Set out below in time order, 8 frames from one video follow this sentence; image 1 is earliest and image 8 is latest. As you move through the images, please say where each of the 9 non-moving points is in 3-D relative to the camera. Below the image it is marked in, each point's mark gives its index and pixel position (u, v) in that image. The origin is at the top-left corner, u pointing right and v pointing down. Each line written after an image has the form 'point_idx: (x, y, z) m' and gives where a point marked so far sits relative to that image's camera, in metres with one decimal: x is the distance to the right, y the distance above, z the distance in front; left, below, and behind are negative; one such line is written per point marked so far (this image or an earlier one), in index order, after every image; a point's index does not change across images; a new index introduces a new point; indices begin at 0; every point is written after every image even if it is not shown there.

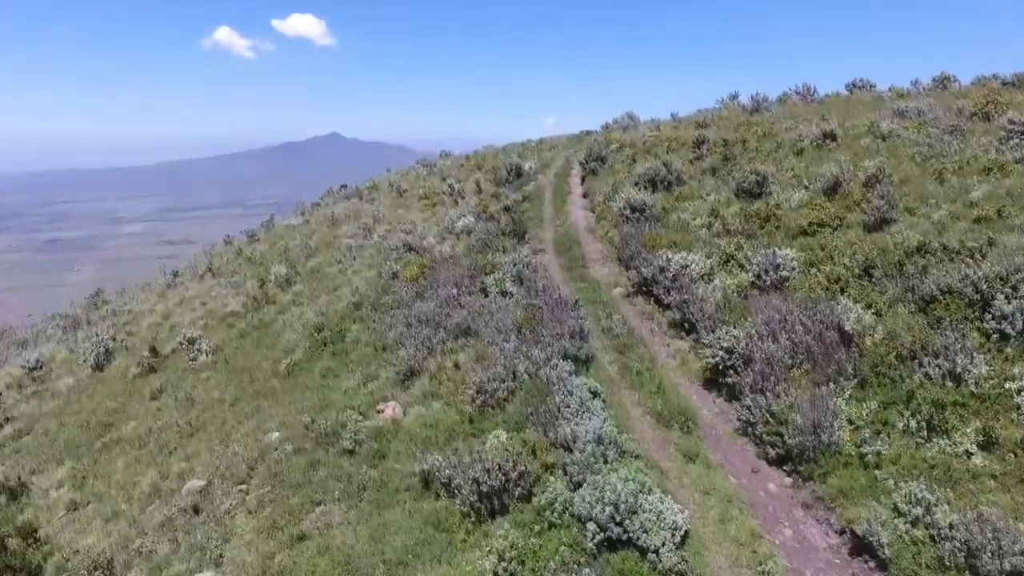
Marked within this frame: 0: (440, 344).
0: (-1.1, -0.8, +9.1) m
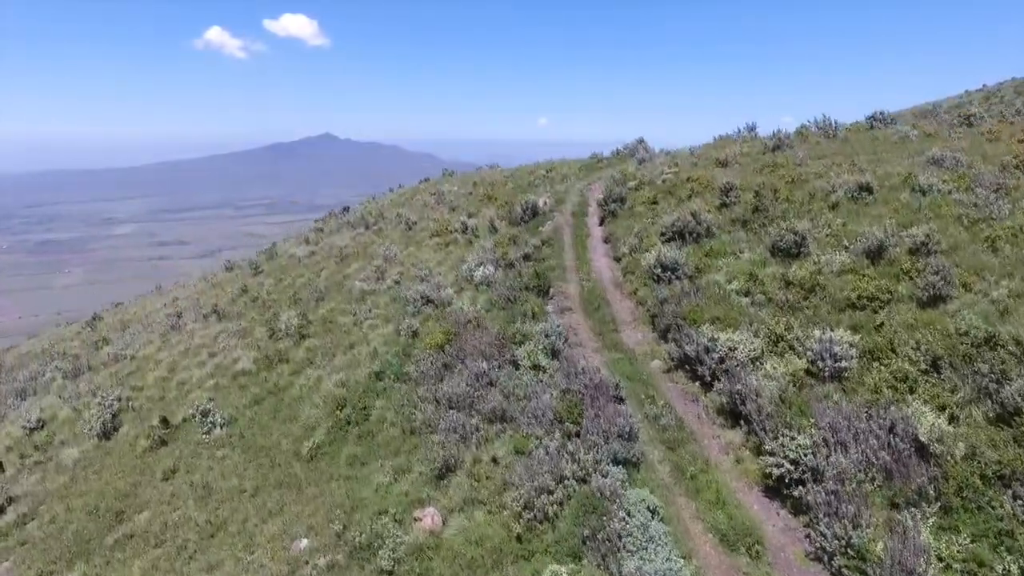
0: (-0.5, -2.0, +8.6) m
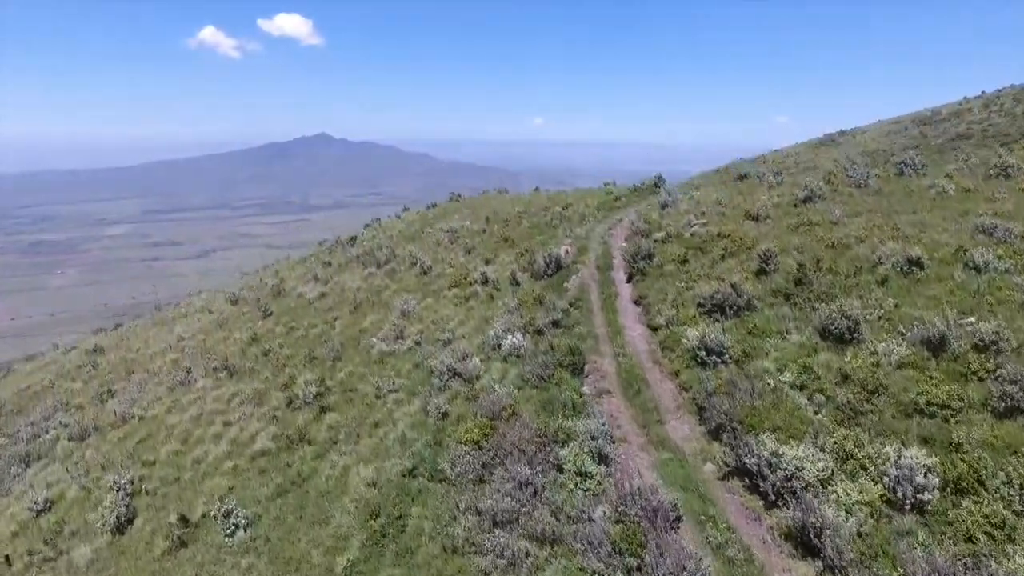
0: (+0.2, -3.5, +8.0) m
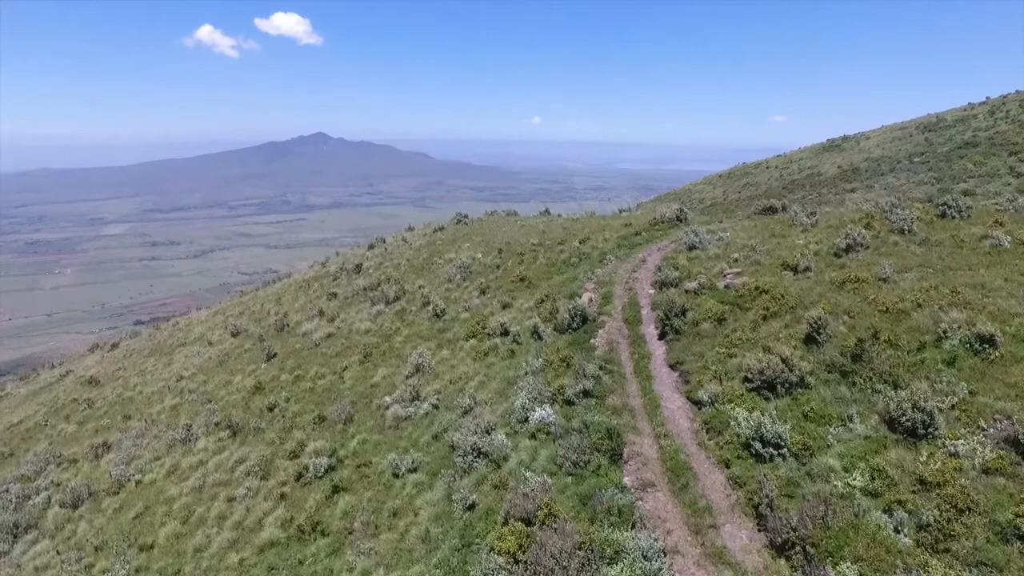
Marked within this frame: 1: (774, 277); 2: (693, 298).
0: (+0.7, -4.9, +7.0) m
1: (+6.4, +0.3, +15.0) m
2: (+4.5, -0.2, +15.3) m
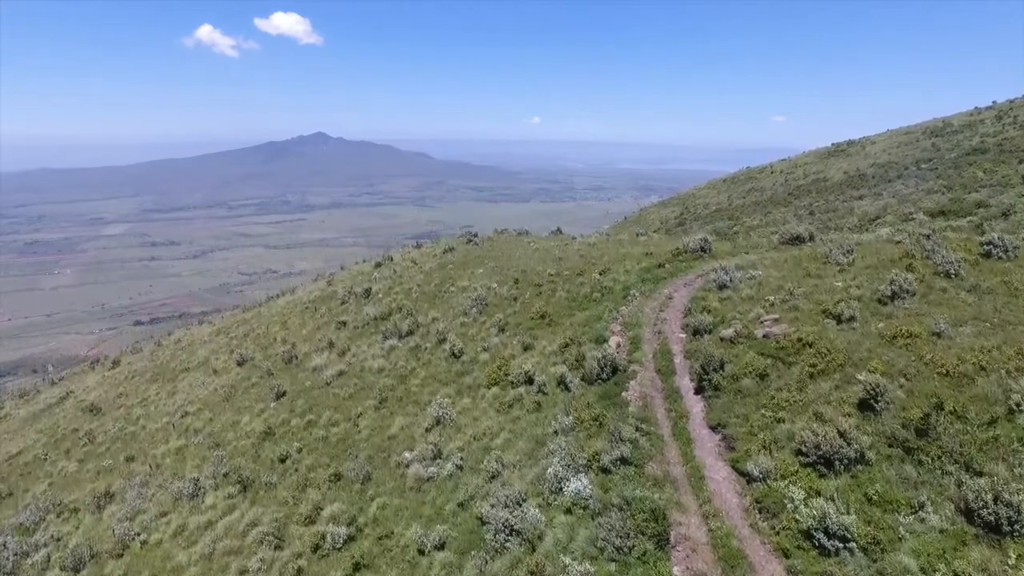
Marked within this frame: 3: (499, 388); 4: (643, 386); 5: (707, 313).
0: (+1.4, -6.1, +6.2) m
1: (+7.0, -0.9, +14.1) m
2: (+5.1, -1.4, +14.5) m
3: (-0.3, -2.6, +15.8) m
4: (+3.0, -2.3, +14.3) m
5: (+5.1, -0.7, +16.3) m
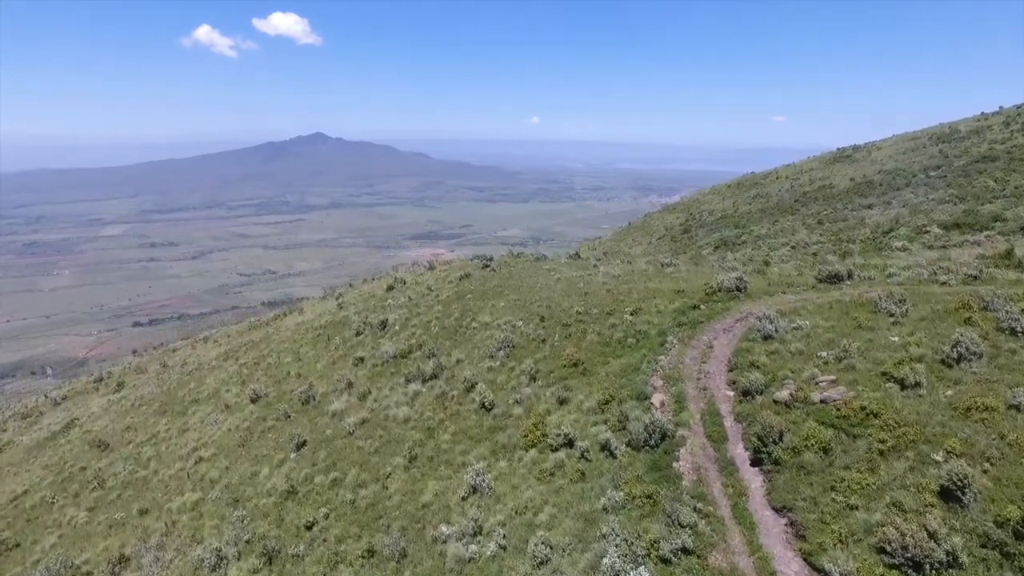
0: (+2.3, -7.5, +5.3) m
1: (+7.9, -2.3, +13.3) m
2: (+6.1, -2.8, +13.6) m
3: (+0.6, -3.9, +15.0) m
4: (+4.0, -3.6, +13.4) m
5: (+6.1, -2.0, +15.4) m
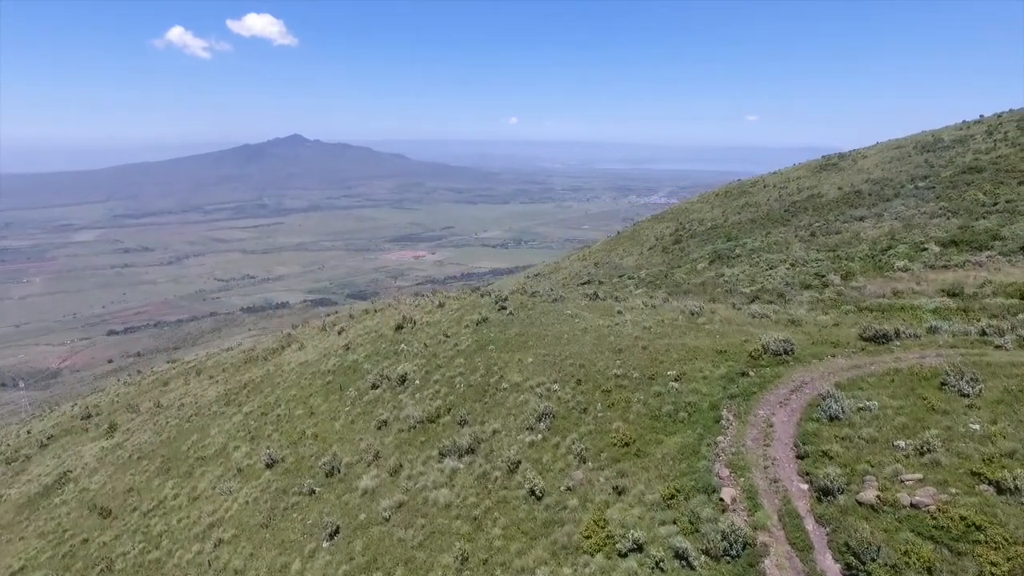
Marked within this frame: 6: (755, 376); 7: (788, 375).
0: (+4.1, -9.5, +4.4) m
1: (+9.4, -4.3, +12.5) m
2: (+7.6, -4.8, +12.8) m
3: (+2.1, -6.1, +14.0) m
4: (+5.5, -5.7, +12.5) m
5: (+7.5, -4.1, +14.6) m
6: (+7.6, -2.7, +19.2) m
7: (+8.6, -2.6, +19.1) m
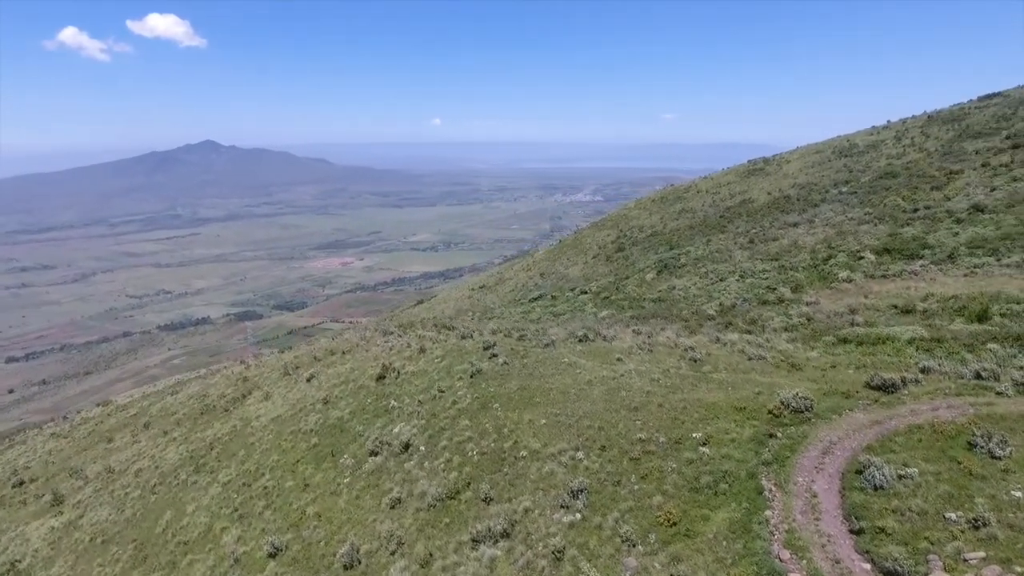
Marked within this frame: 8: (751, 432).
0: (+7.1, -11.6, +4.3) m
1: (+11.2, -6.1, +13.0) m
2: (+9.3, -6.8, +13.1) m
3: (+3.8, -8.2, +13.6) m
4: (+7.3, -7.7, +12.6) m
5: (+9.1, -6.0, +14.9) m
6: (+8.5, -4.7, +19.4) m
7: (+9.5, -4.5, +19.4) m
8: (+7.7, -4.7, +19.9) m
